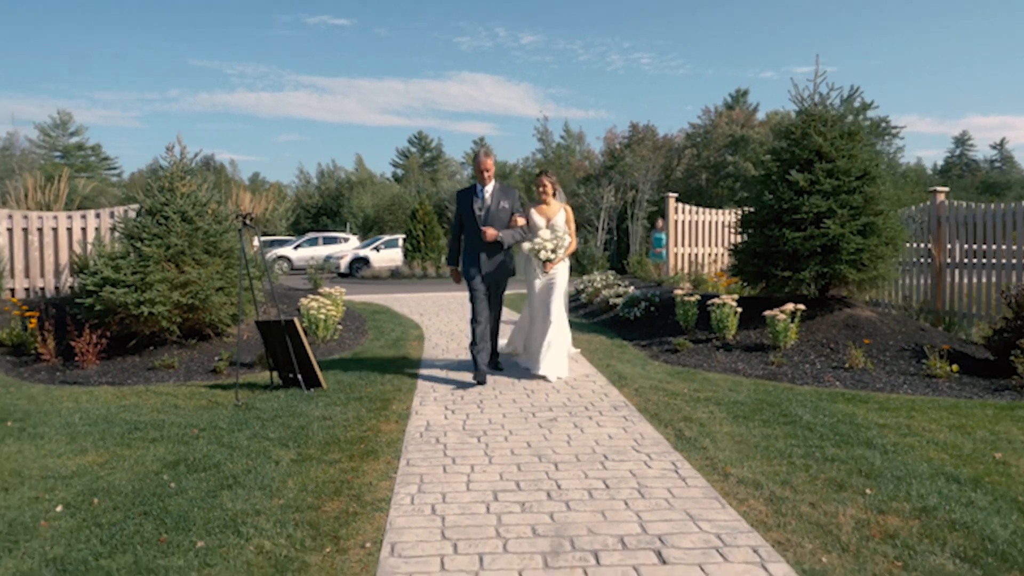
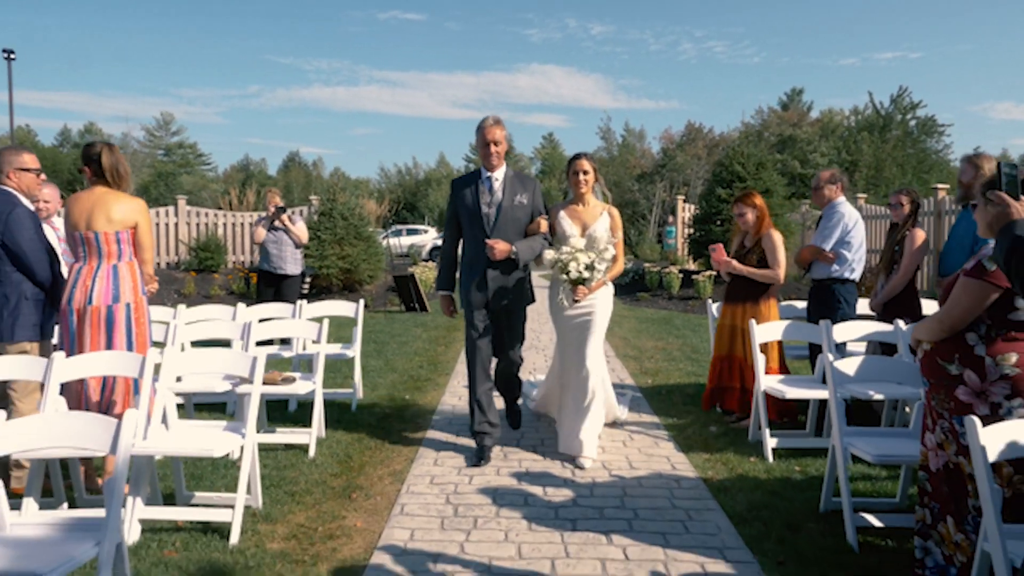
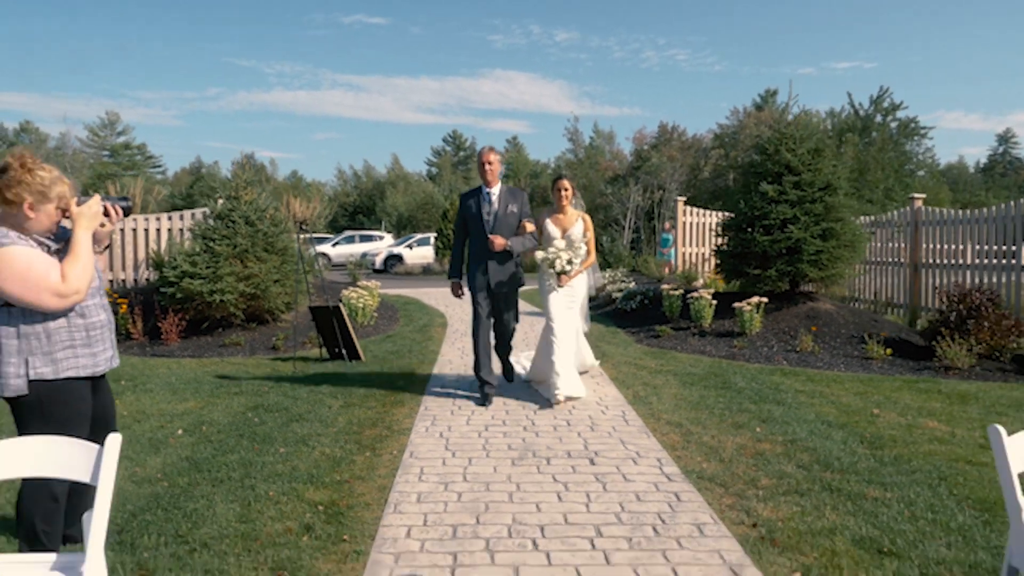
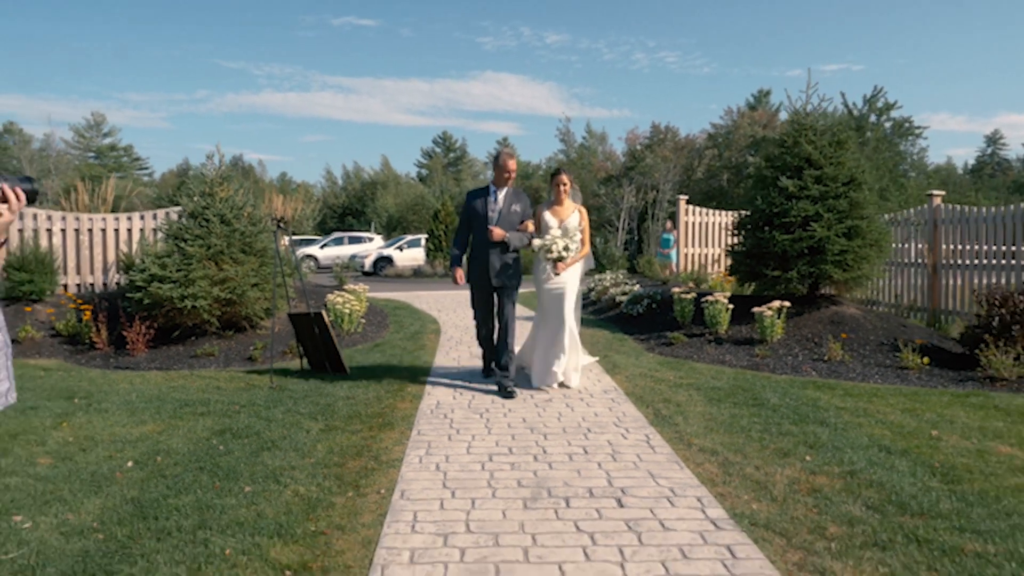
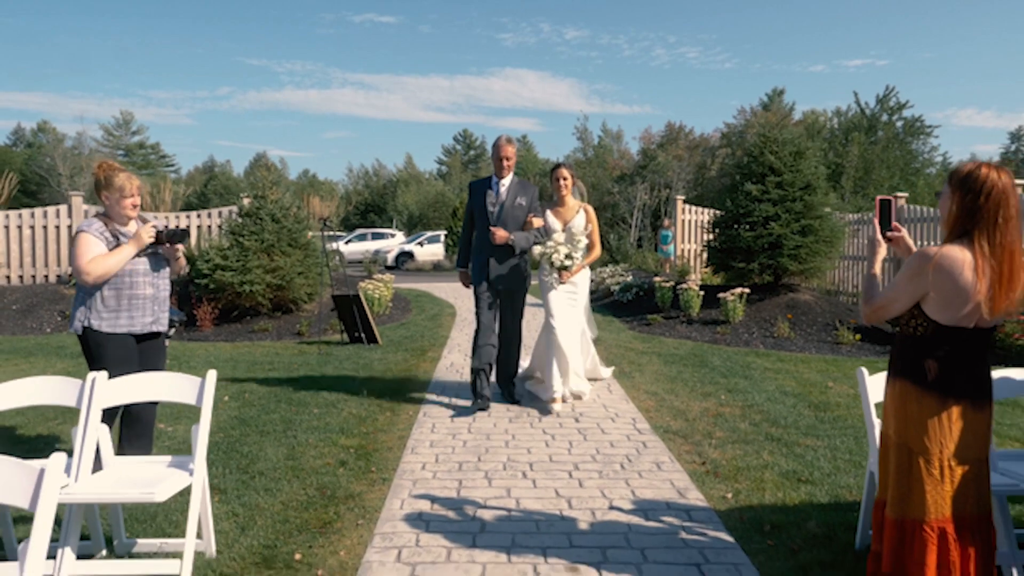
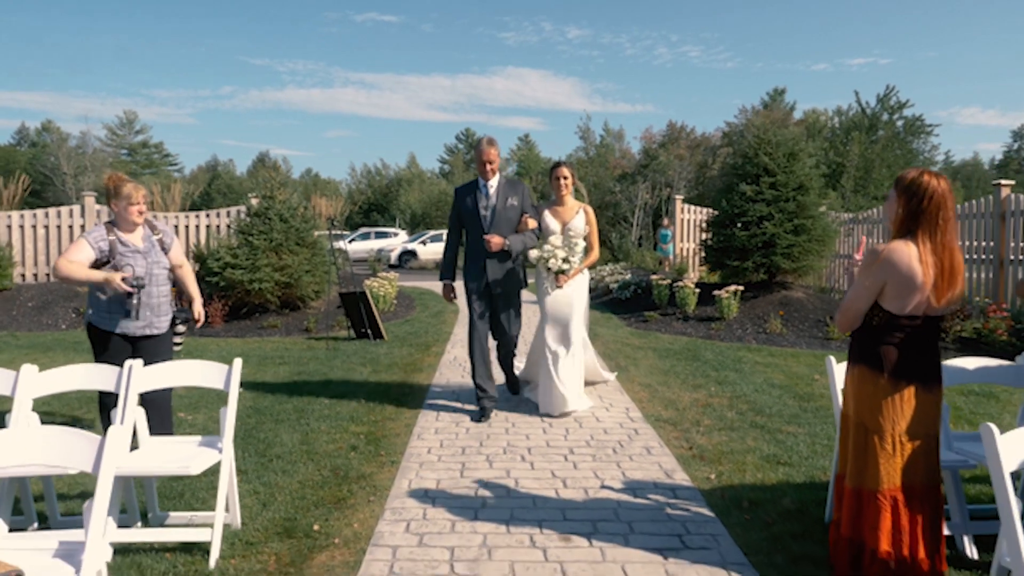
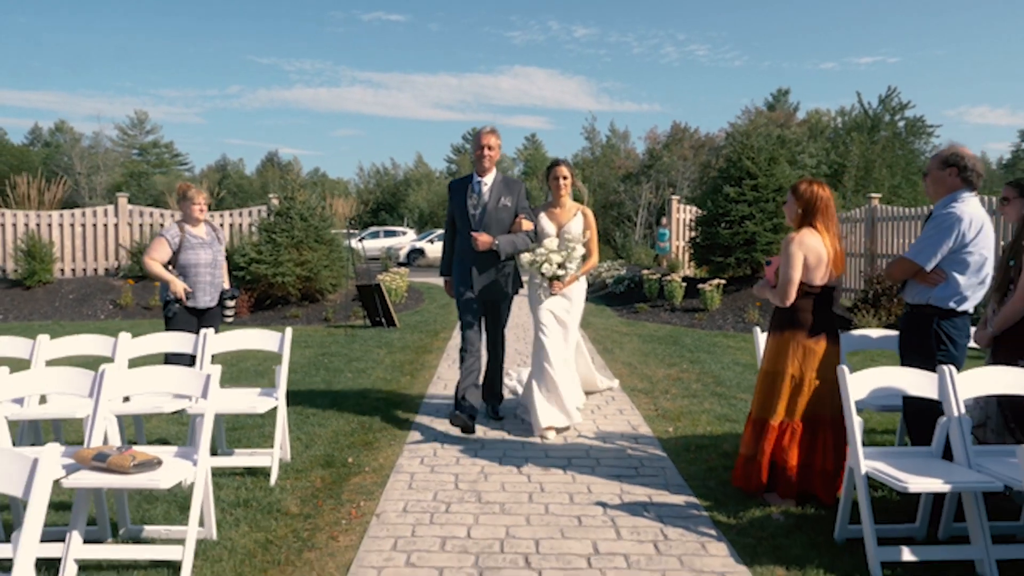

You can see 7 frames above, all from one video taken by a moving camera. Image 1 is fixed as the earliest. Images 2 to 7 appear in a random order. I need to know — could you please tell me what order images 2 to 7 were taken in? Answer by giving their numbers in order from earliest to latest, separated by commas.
4, 3, 5, 6, 7, 2
